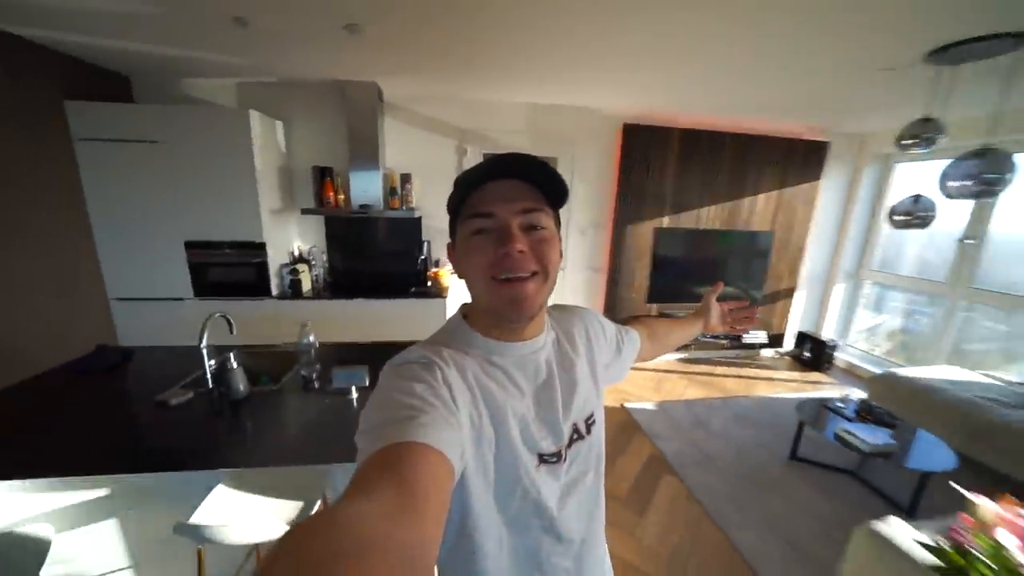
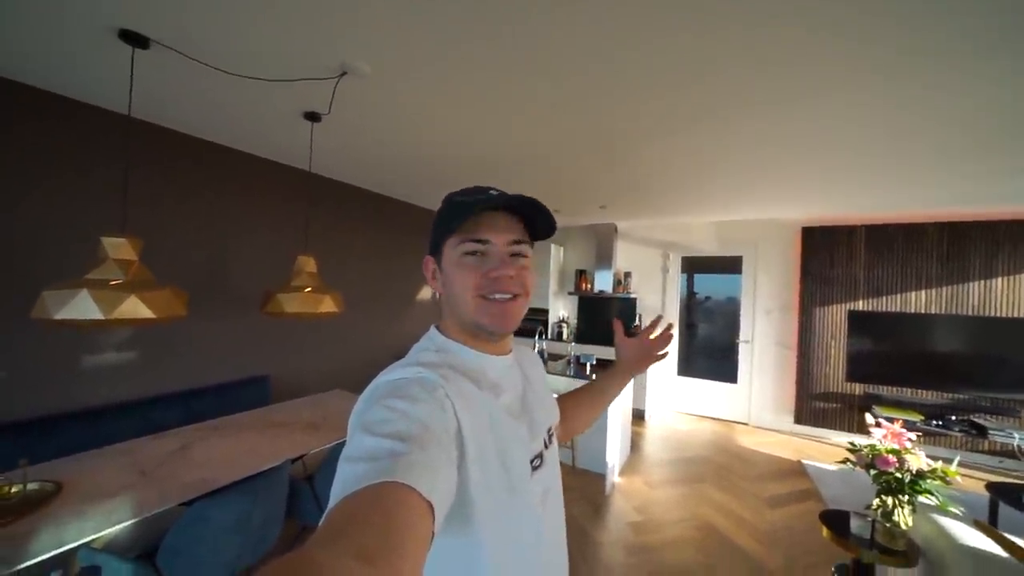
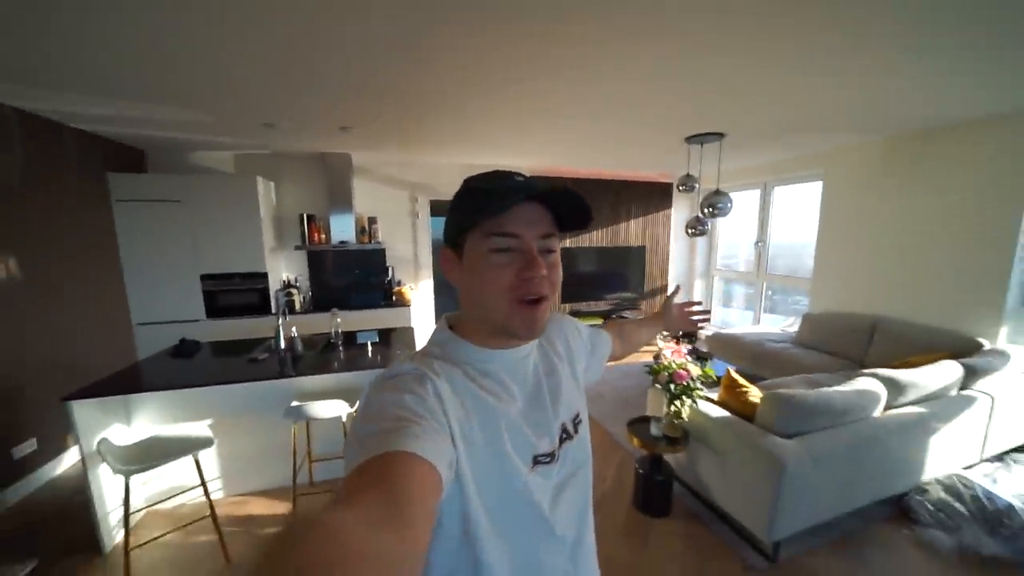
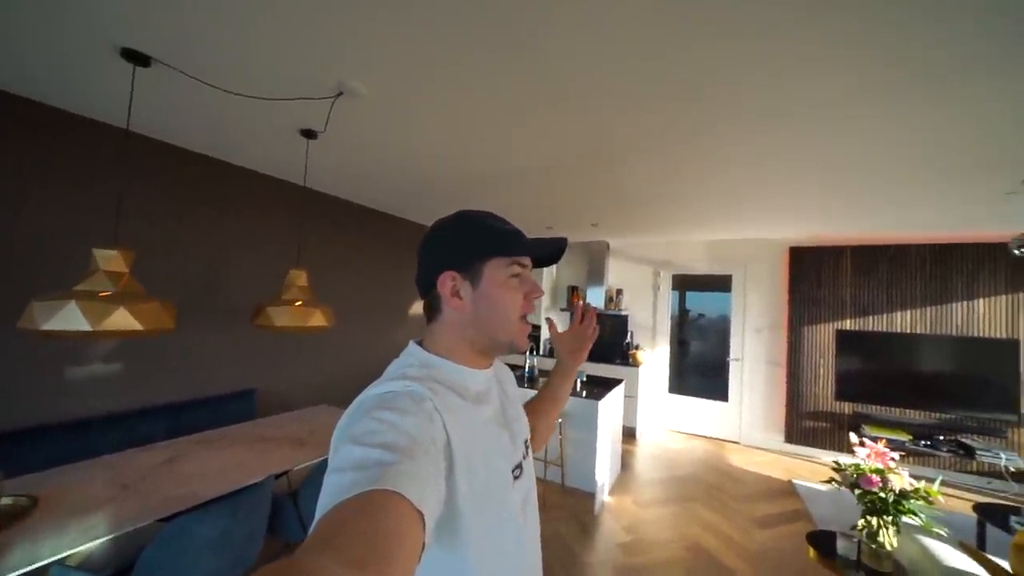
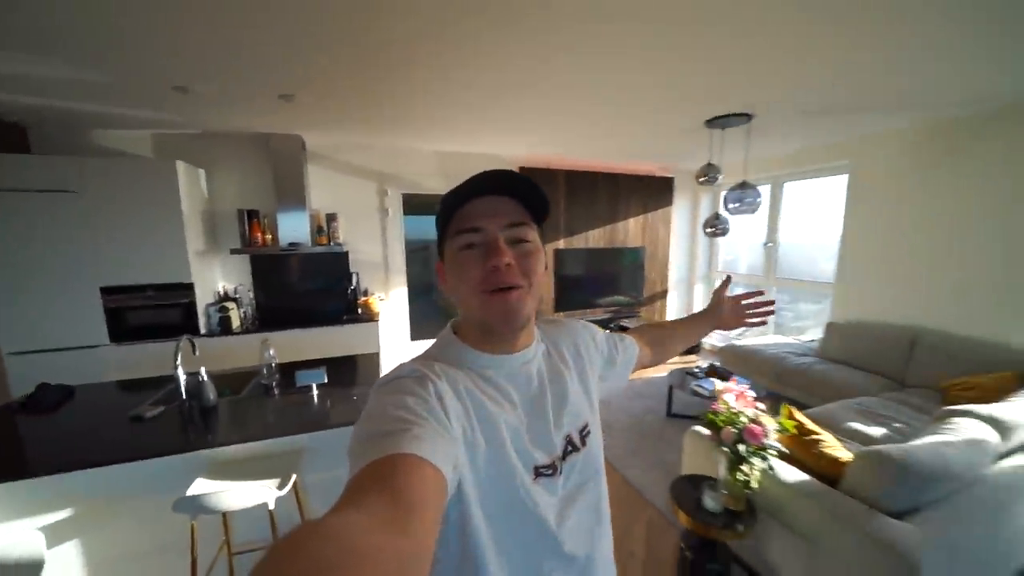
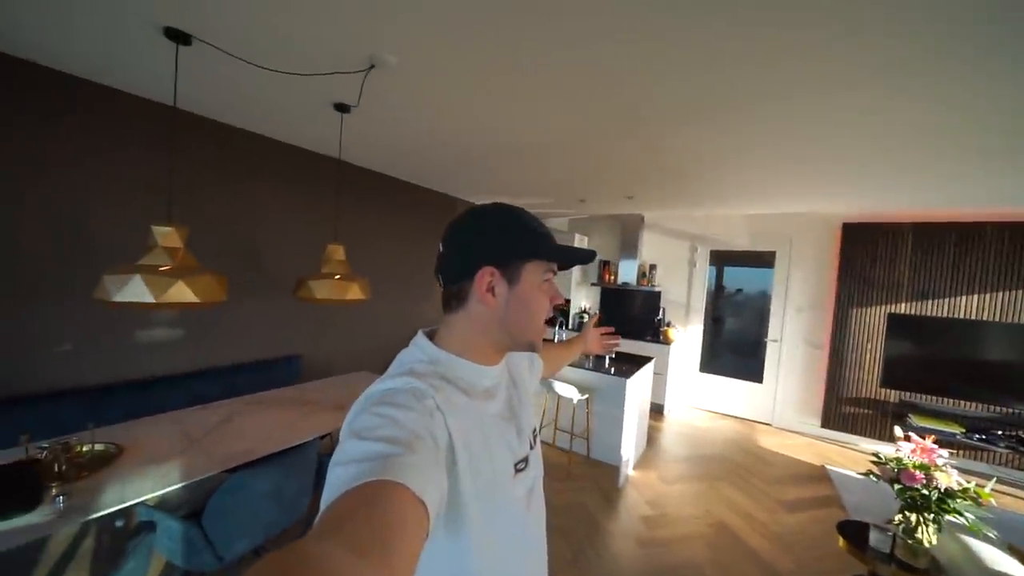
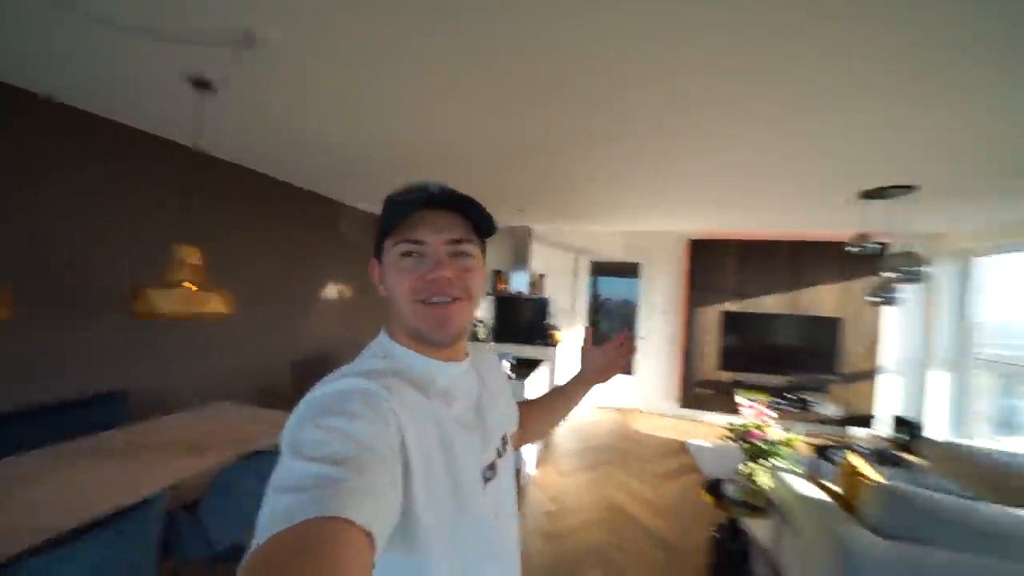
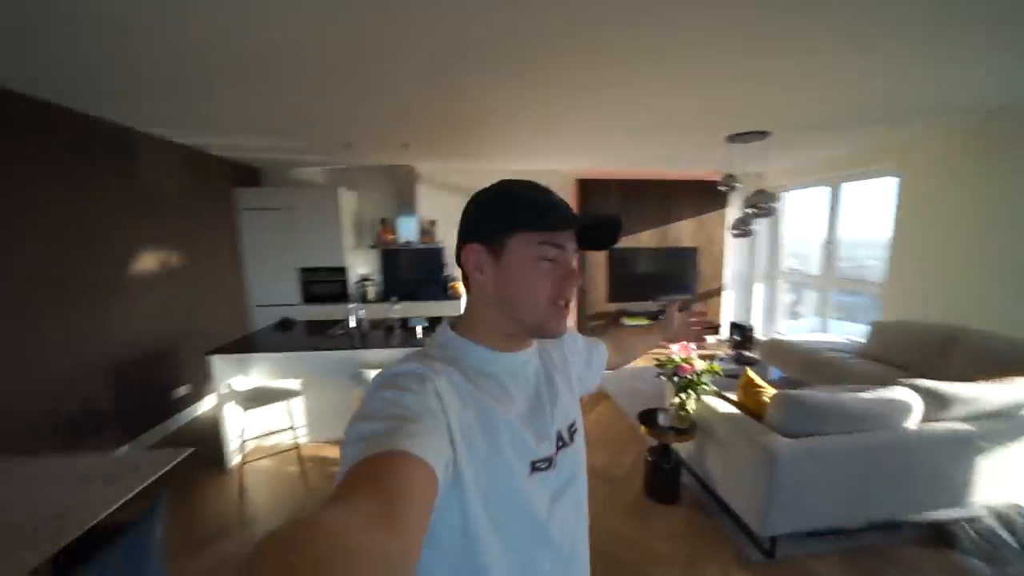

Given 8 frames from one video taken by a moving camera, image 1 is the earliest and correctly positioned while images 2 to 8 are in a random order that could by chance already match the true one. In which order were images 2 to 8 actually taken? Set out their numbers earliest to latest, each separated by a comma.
5, 3, 8, 6, 4, 2, 7
